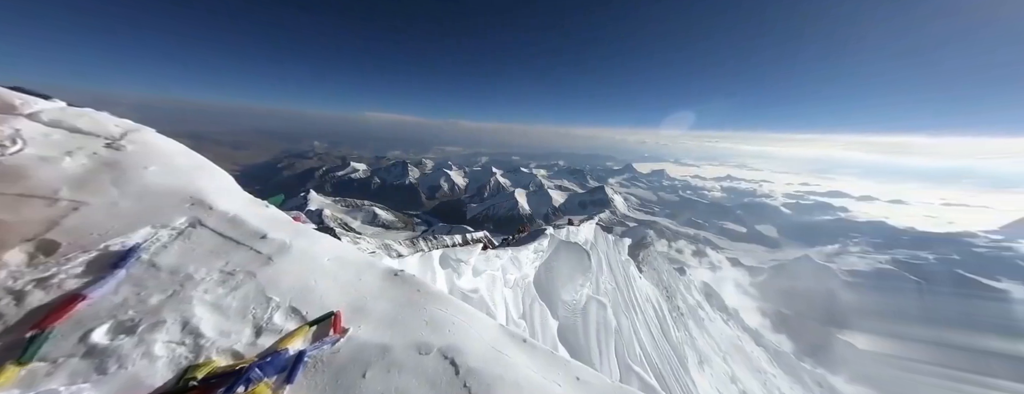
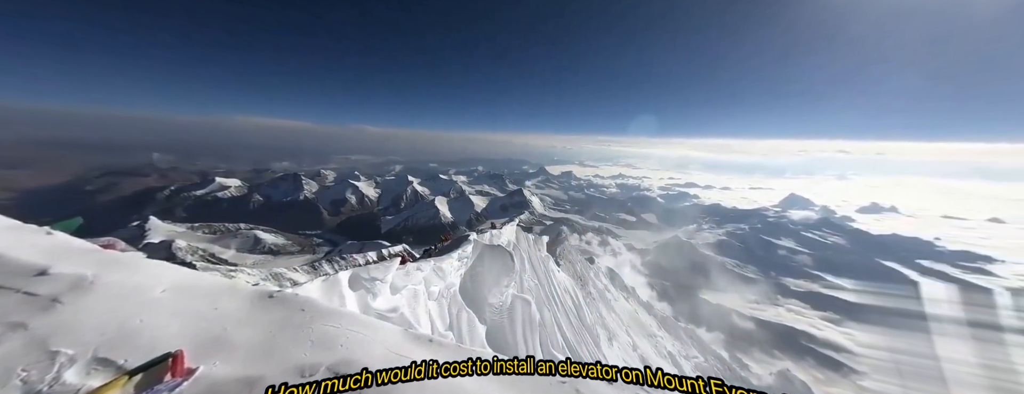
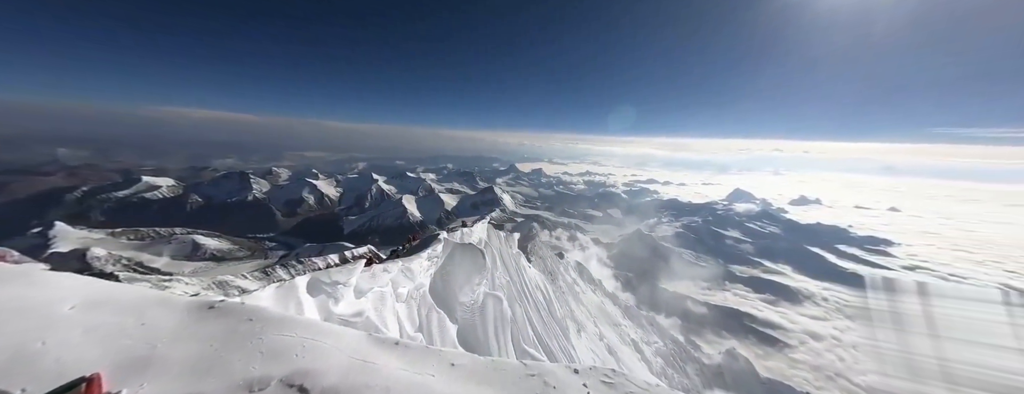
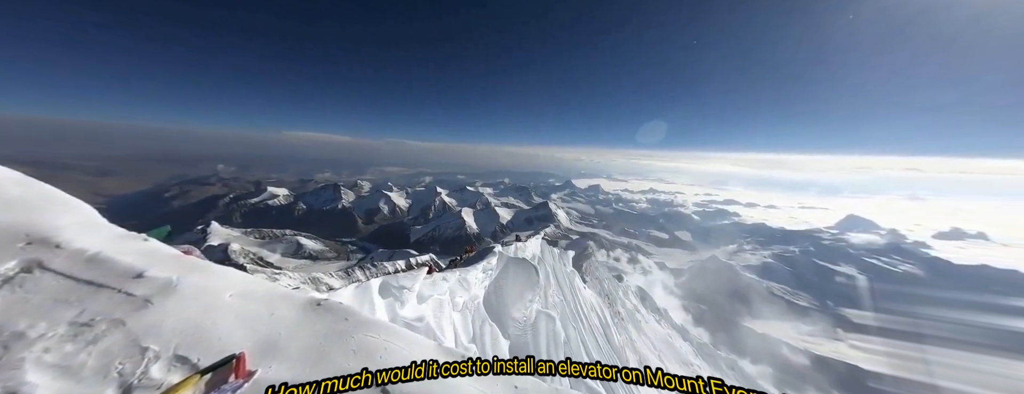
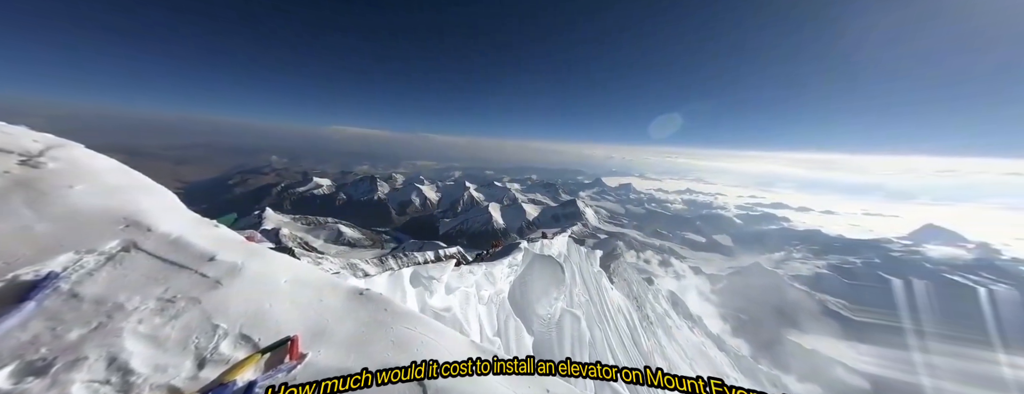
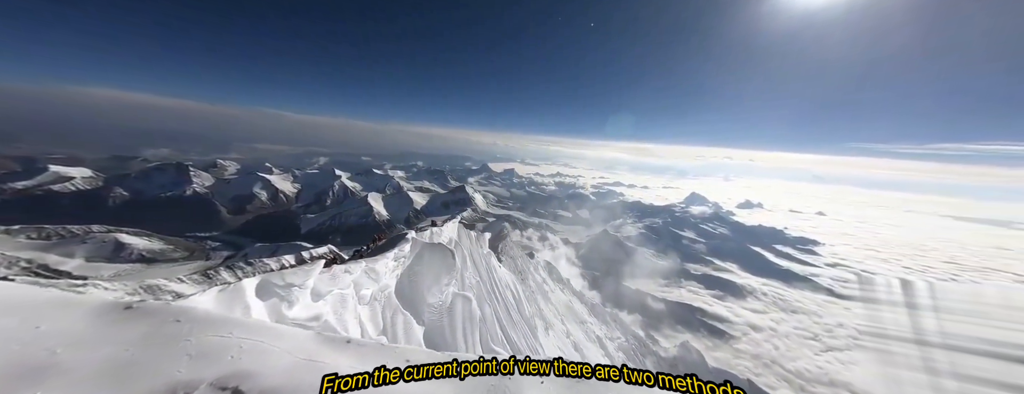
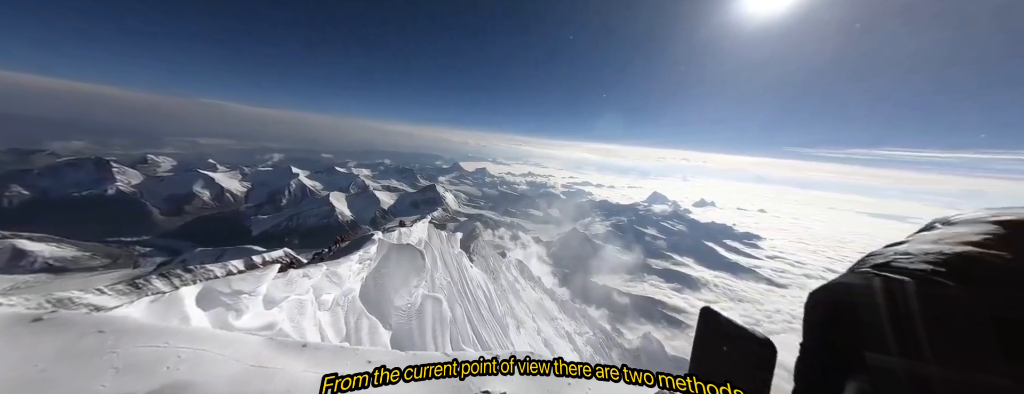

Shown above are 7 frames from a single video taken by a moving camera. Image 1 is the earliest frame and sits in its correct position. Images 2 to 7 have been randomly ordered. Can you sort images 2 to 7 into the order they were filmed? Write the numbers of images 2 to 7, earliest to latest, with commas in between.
5, 4, 2, 3, 6, 7
